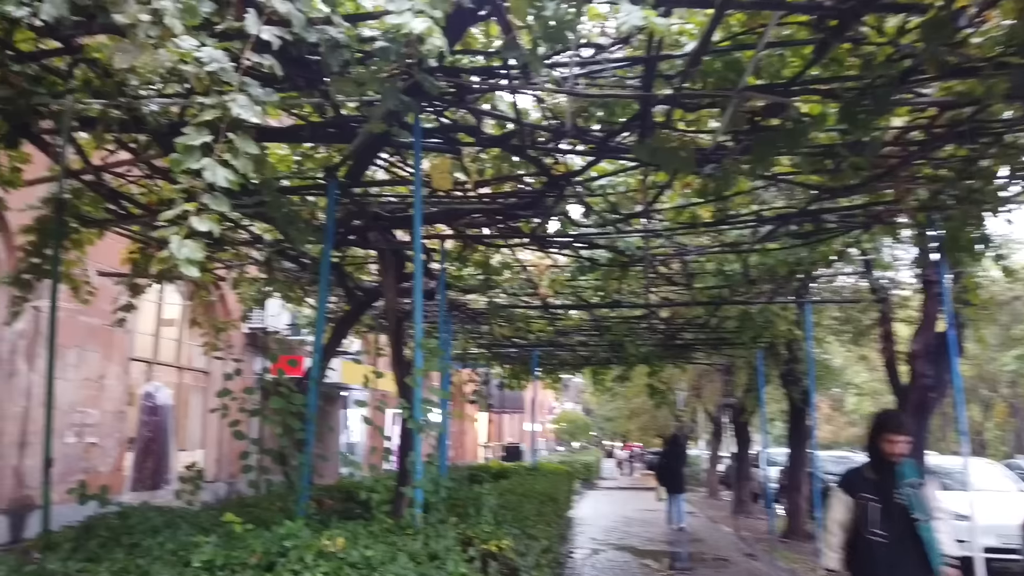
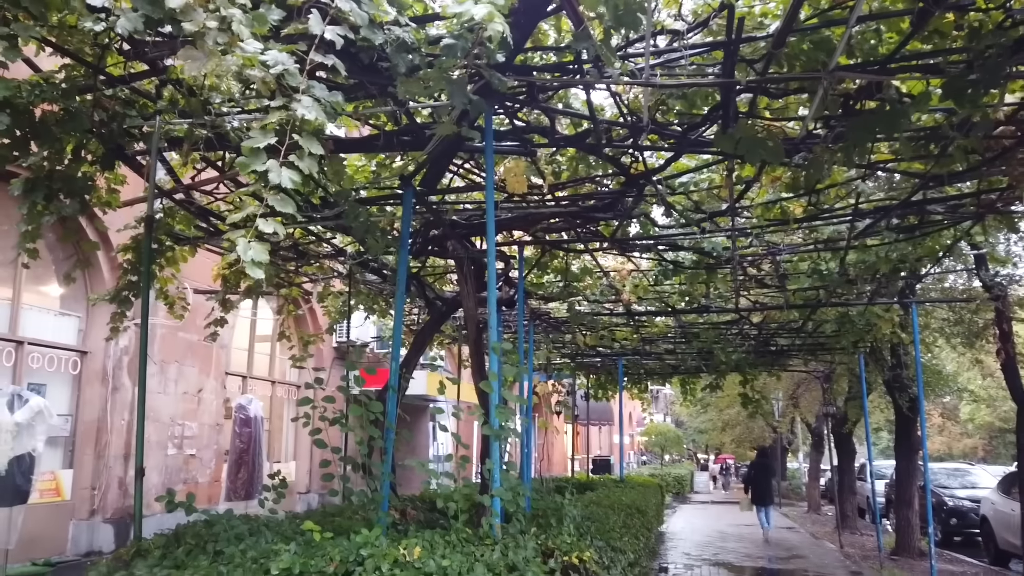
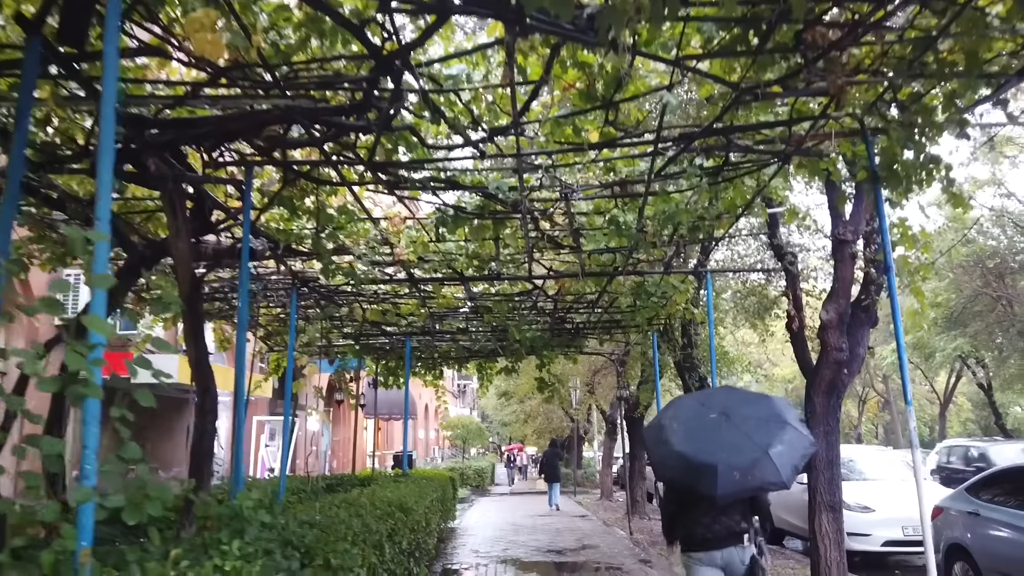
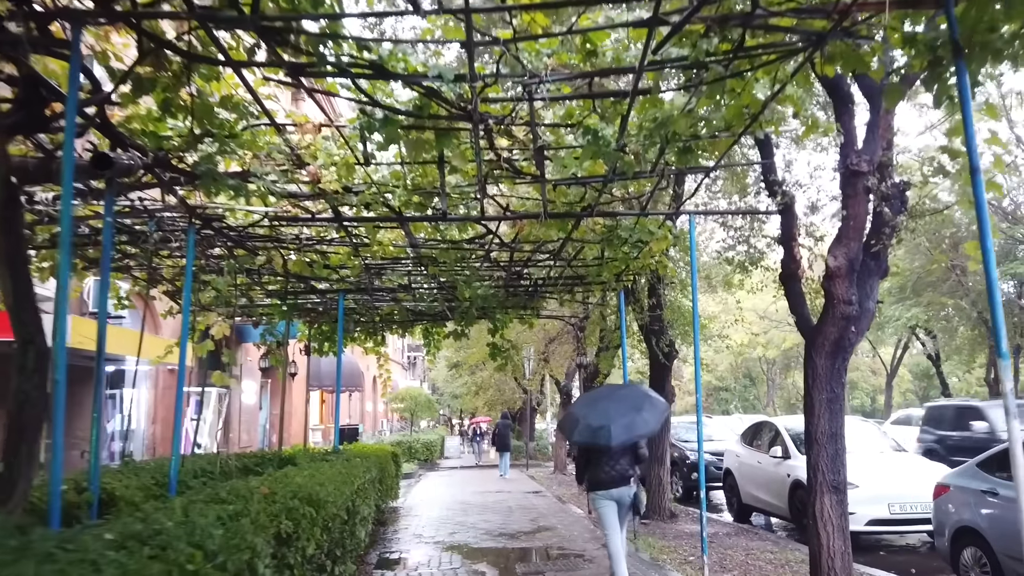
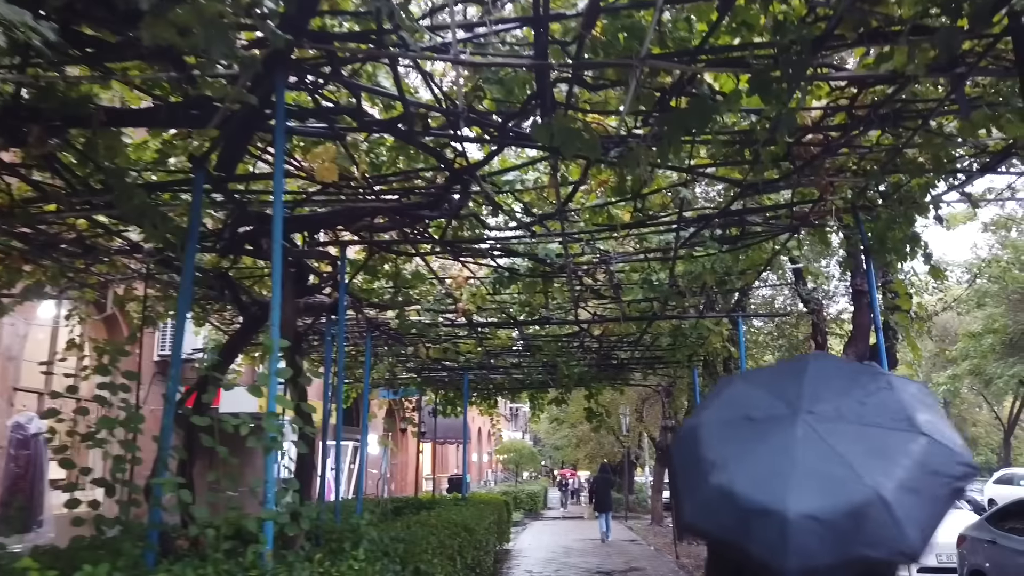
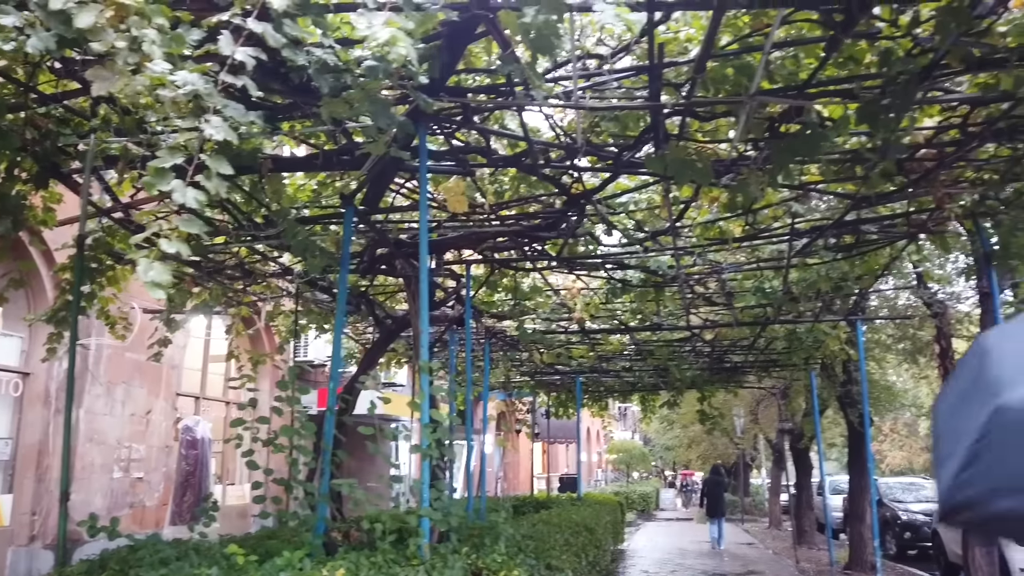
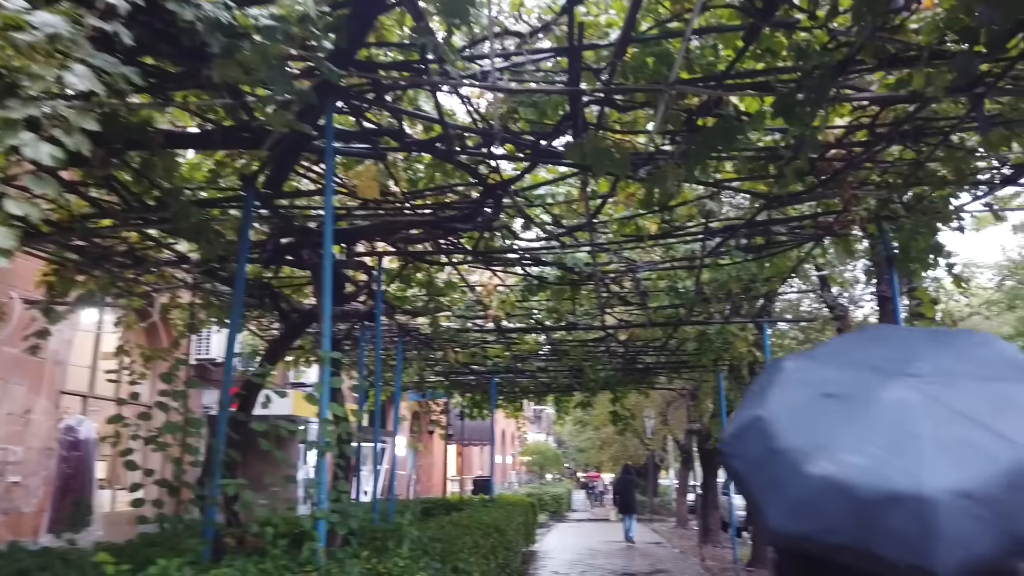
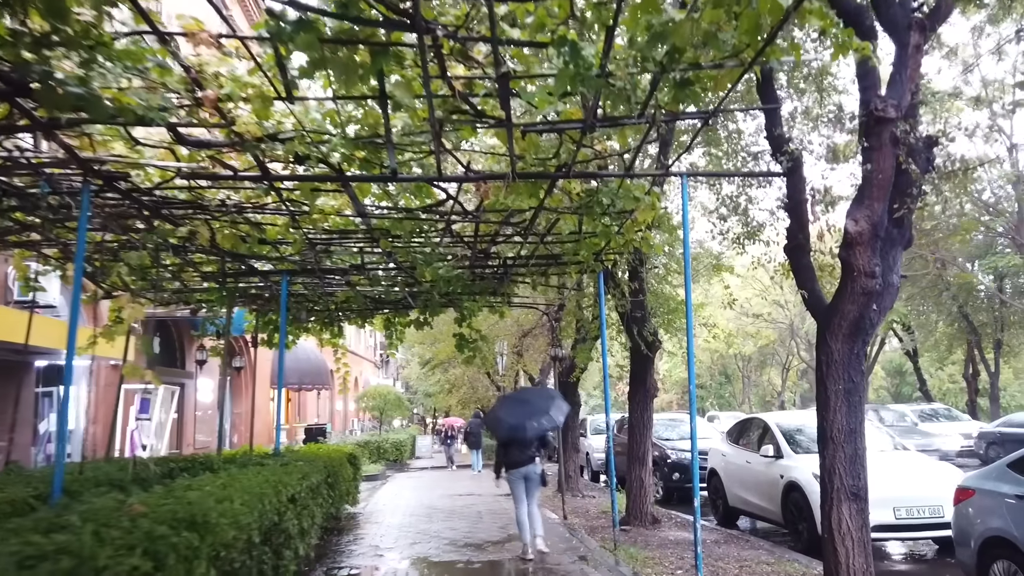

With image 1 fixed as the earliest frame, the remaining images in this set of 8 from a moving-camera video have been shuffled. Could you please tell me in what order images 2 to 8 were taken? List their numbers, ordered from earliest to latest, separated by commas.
2, 6, 7, 5, 3, 4, 8
